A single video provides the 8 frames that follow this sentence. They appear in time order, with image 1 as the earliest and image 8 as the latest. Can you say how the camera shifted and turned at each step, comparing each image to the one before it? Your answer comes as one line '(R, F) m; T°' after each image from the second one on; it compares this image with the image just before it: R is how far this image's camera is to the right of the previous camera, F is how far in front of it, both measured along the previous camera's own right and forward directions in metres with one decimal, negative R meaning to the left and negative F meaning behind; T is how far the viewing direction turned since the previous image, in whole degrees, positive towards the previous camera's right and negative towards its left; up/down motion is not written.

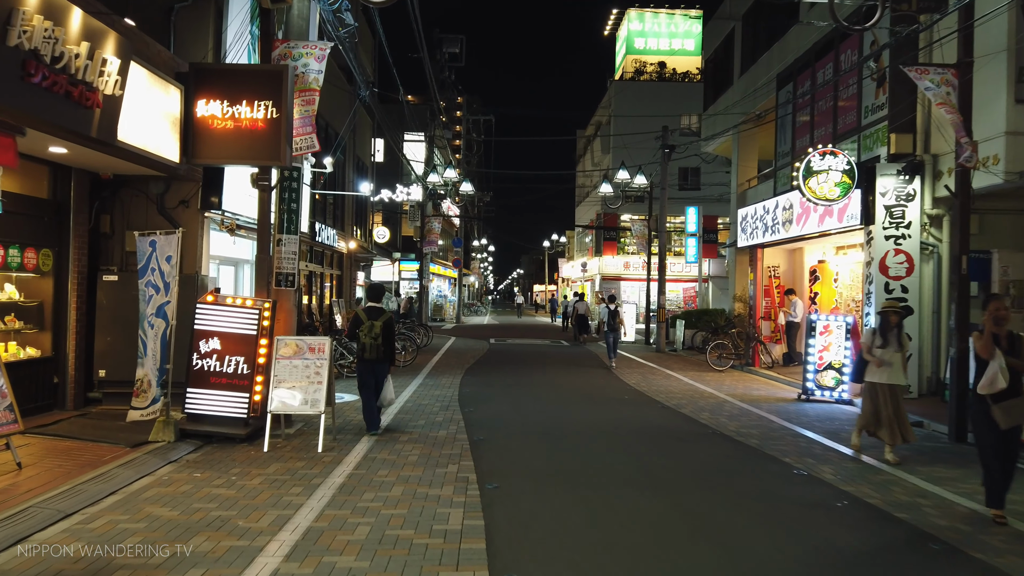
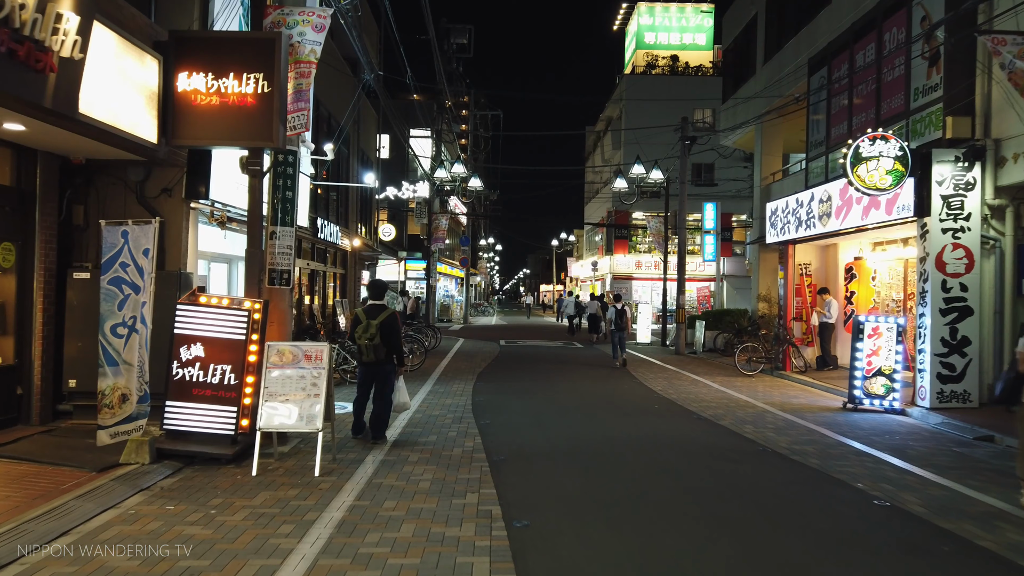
(-0.2, +1.0) m; 0°
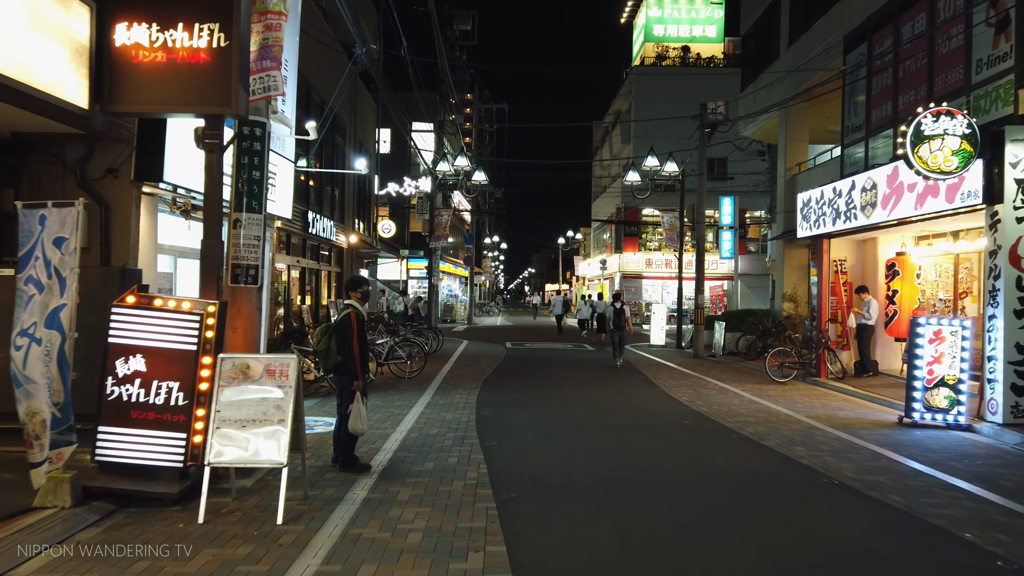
(-0.1, +1.4) m; 0°
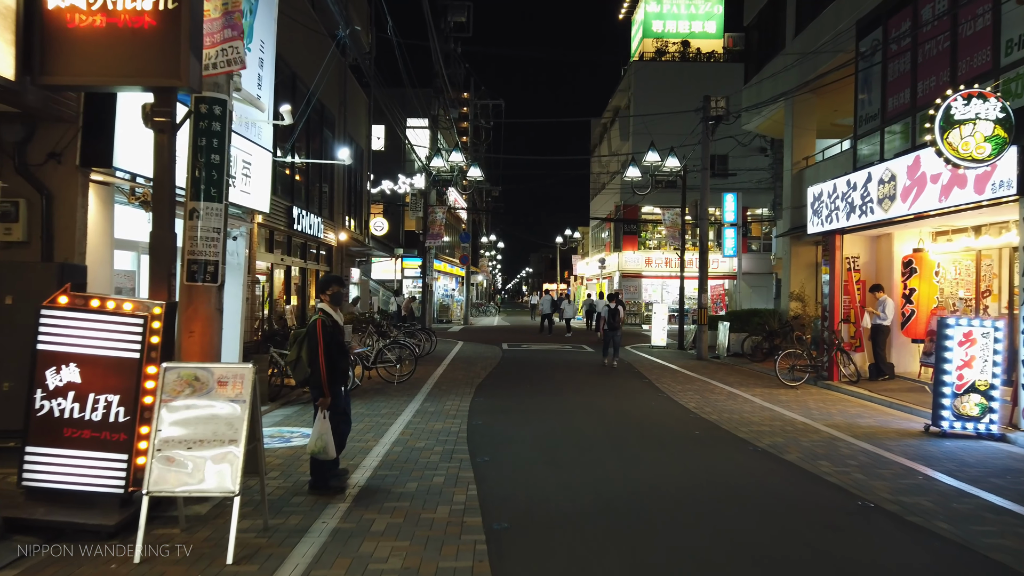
(0.0, +0.8) m; 0°
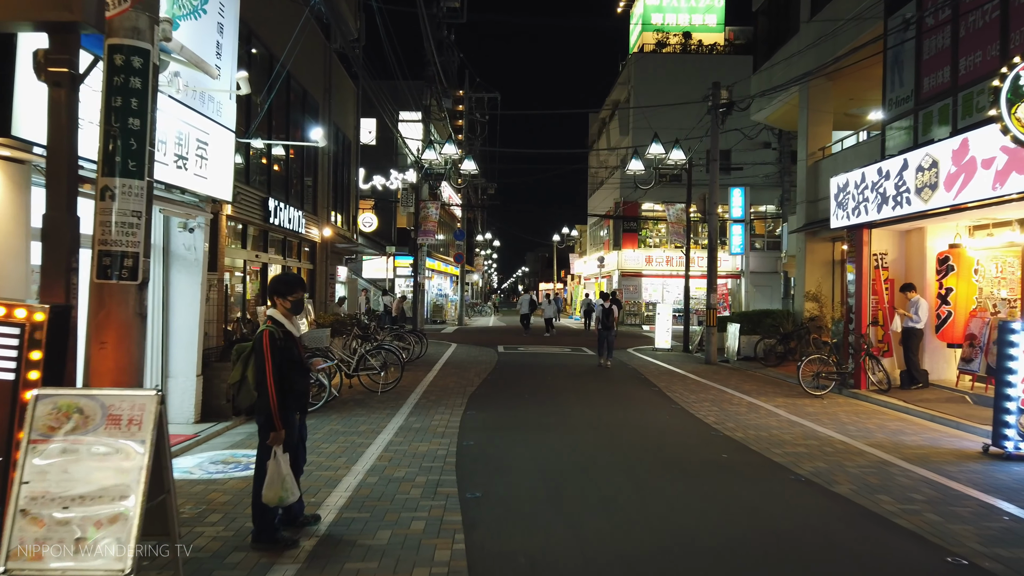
(0.0, +1.2) m; 0°
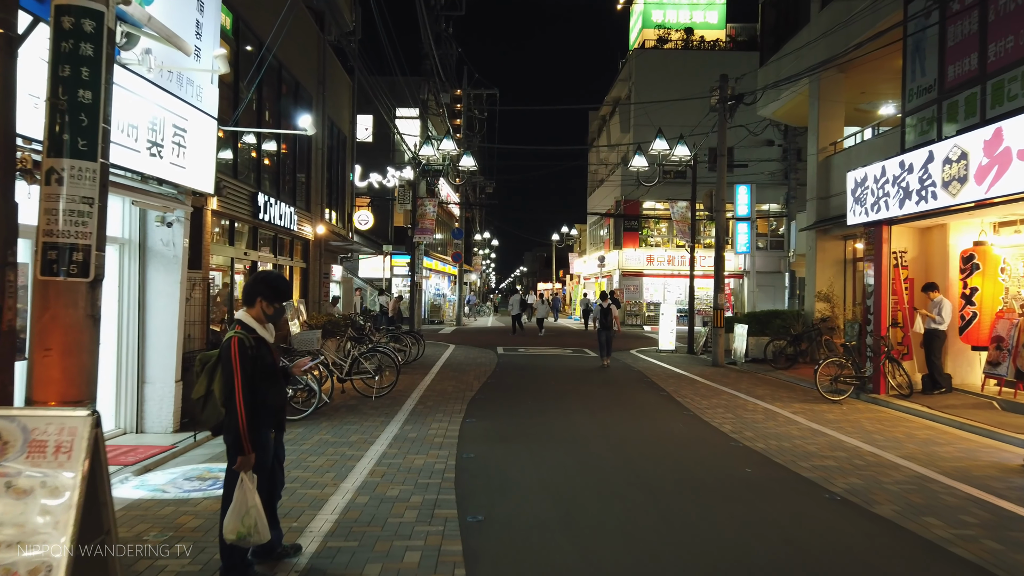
(-0.1, +0.6) m; 0°
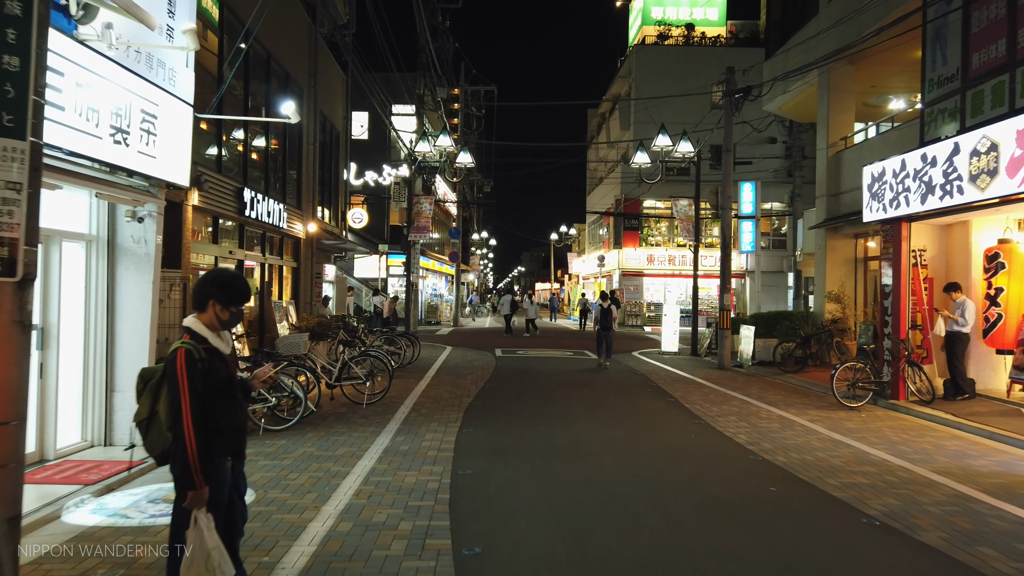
(0.0, +0.6) m; 0°
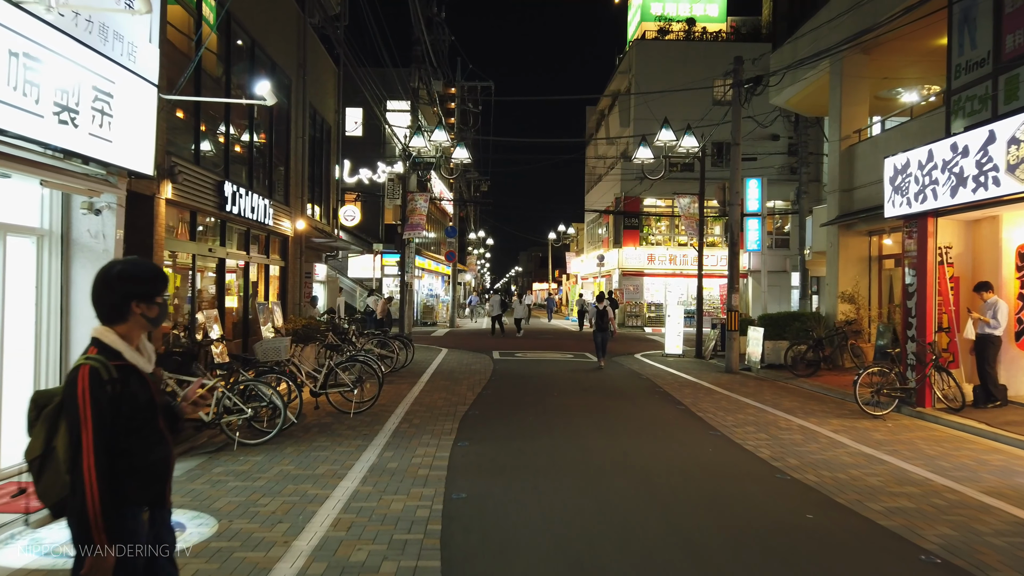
(0.0, +0.8) m; 0°
